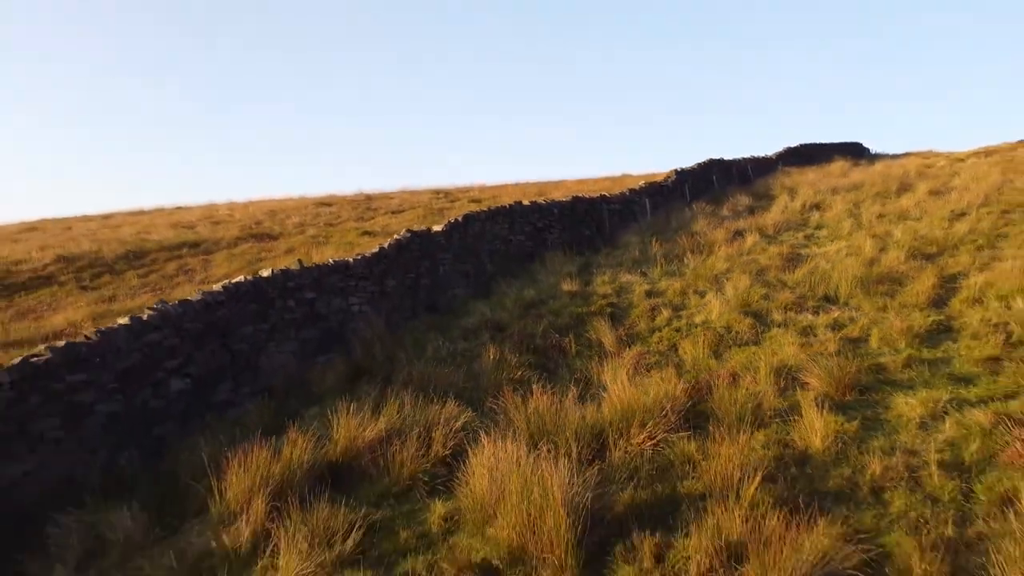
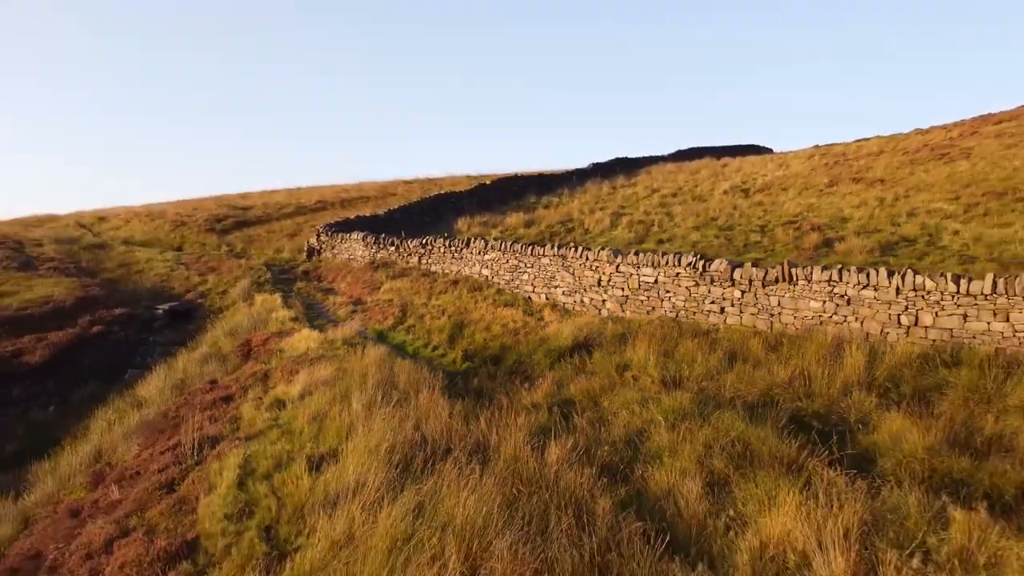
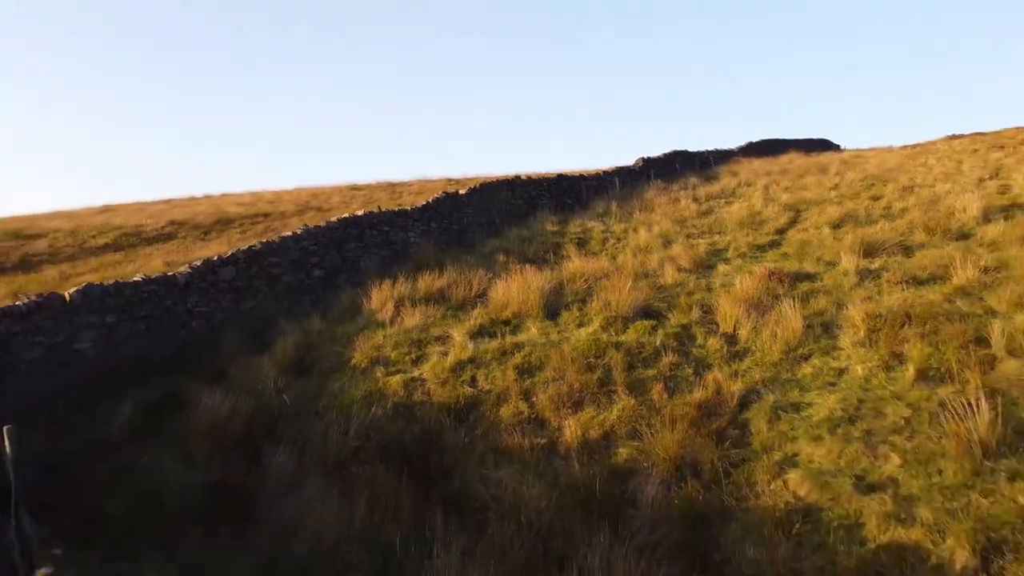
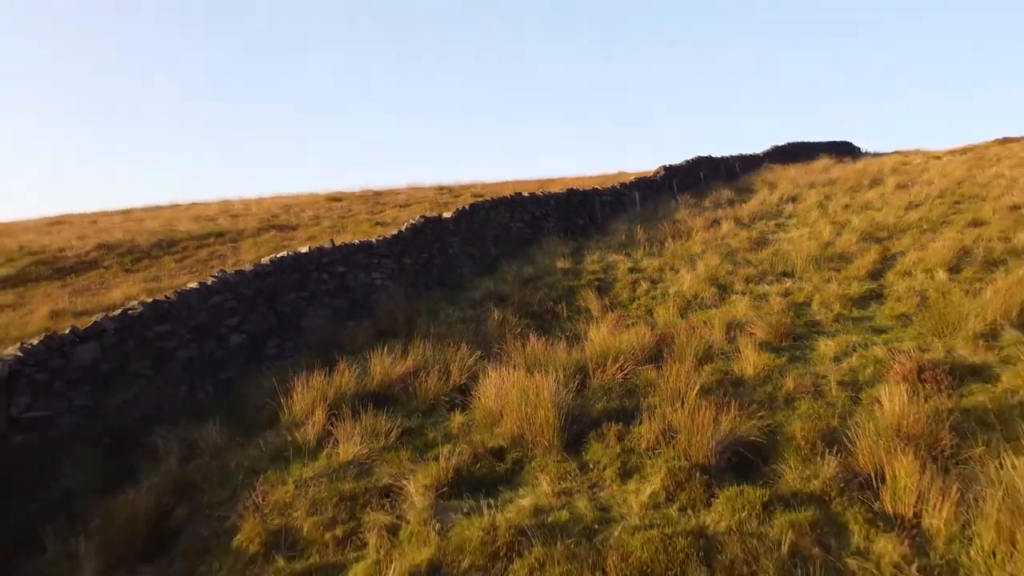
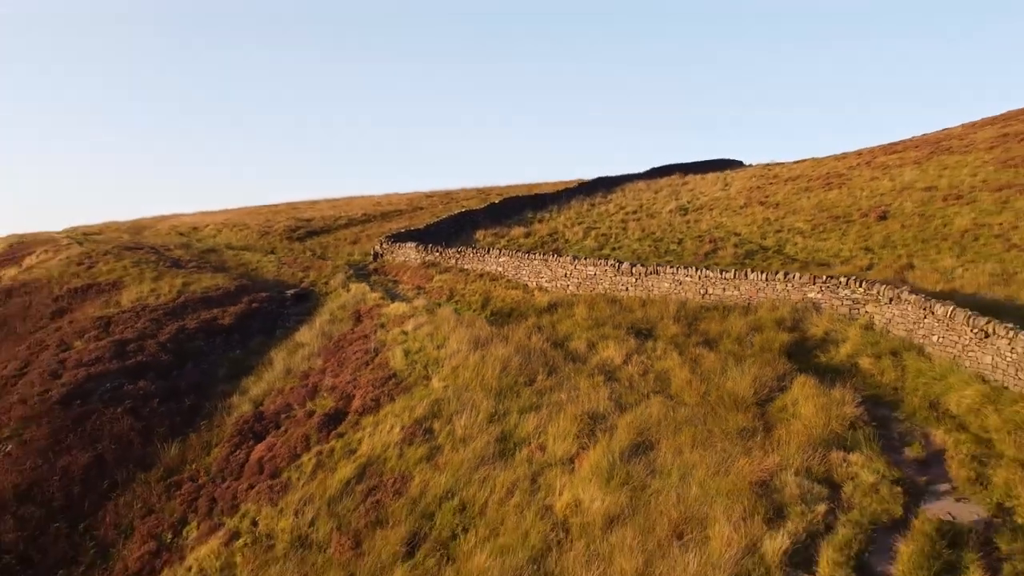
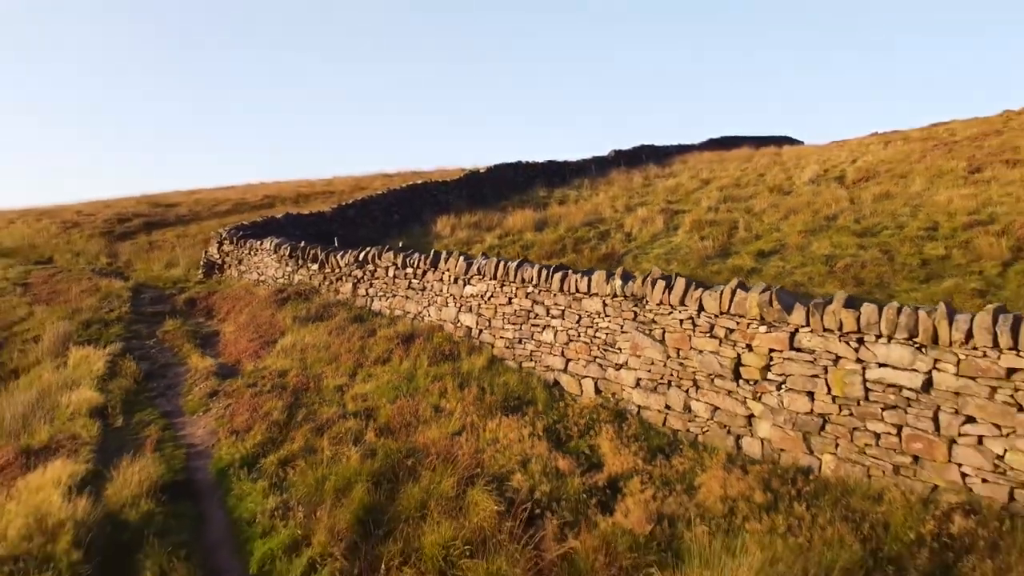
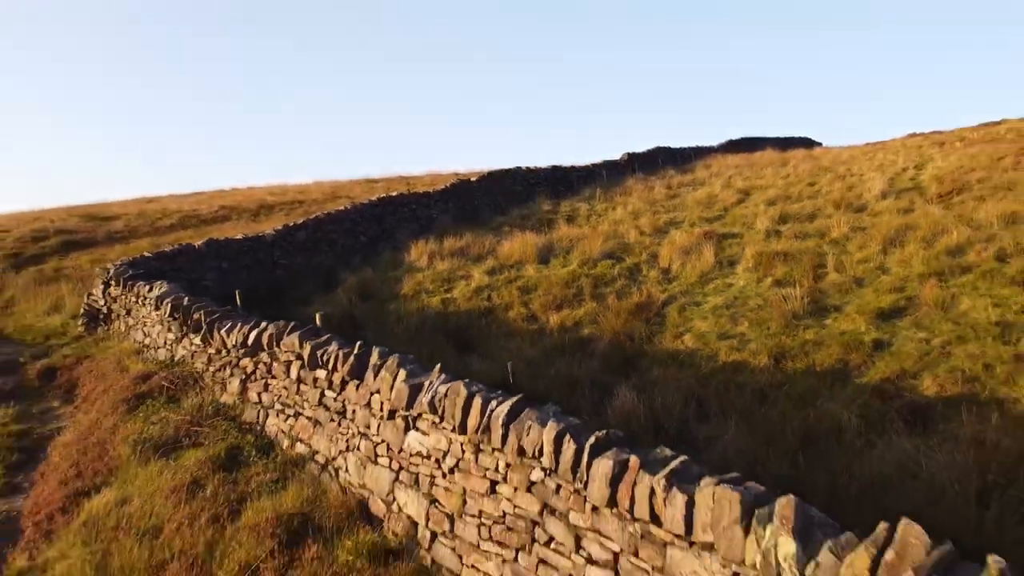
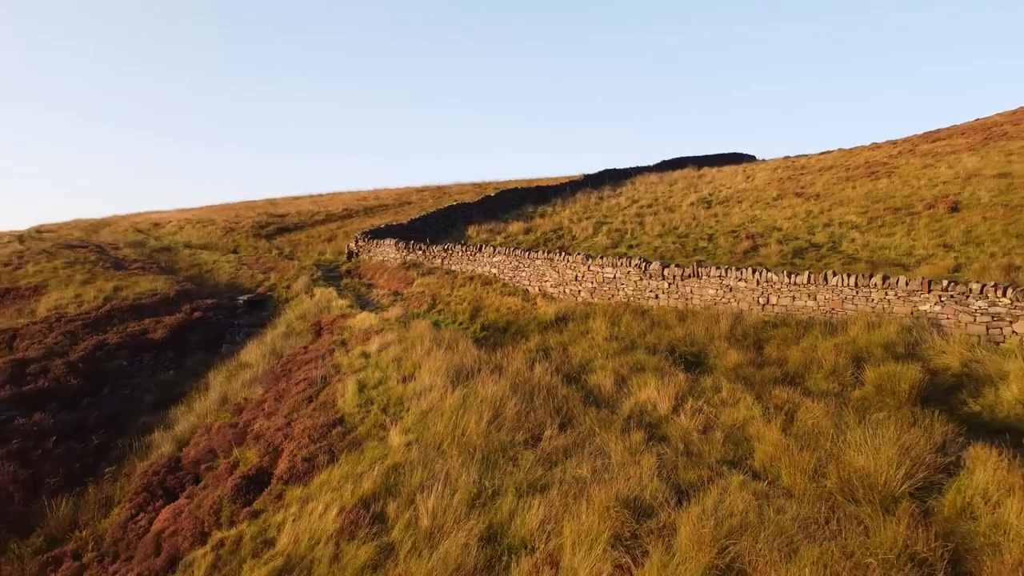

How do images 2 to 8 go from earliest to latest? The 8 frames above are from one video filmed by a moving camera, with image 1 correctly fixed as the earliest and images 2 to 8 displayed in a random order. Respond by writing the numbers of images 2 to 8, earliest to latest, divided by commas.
4, 3, 7, 6, 2, 8, 5
